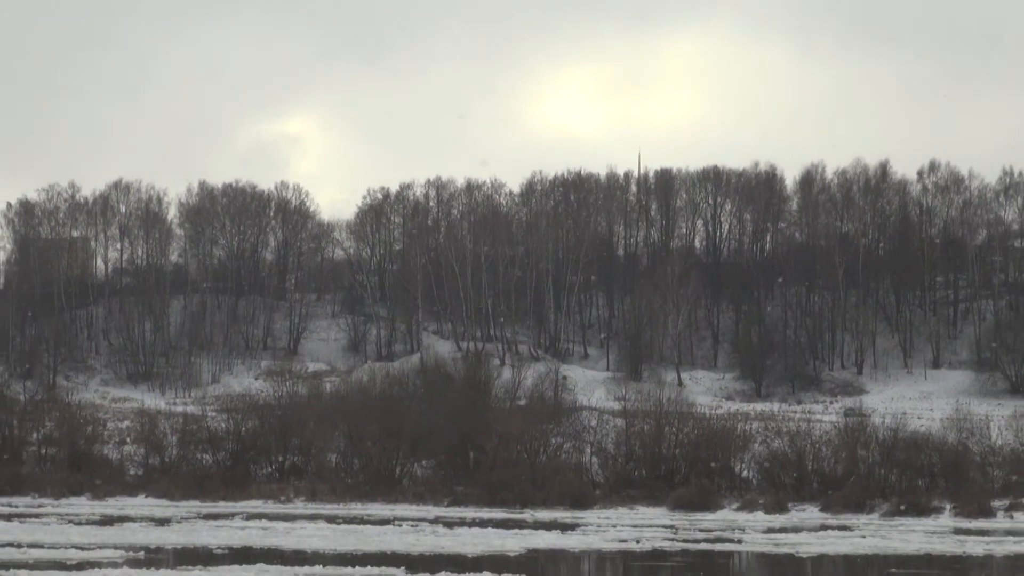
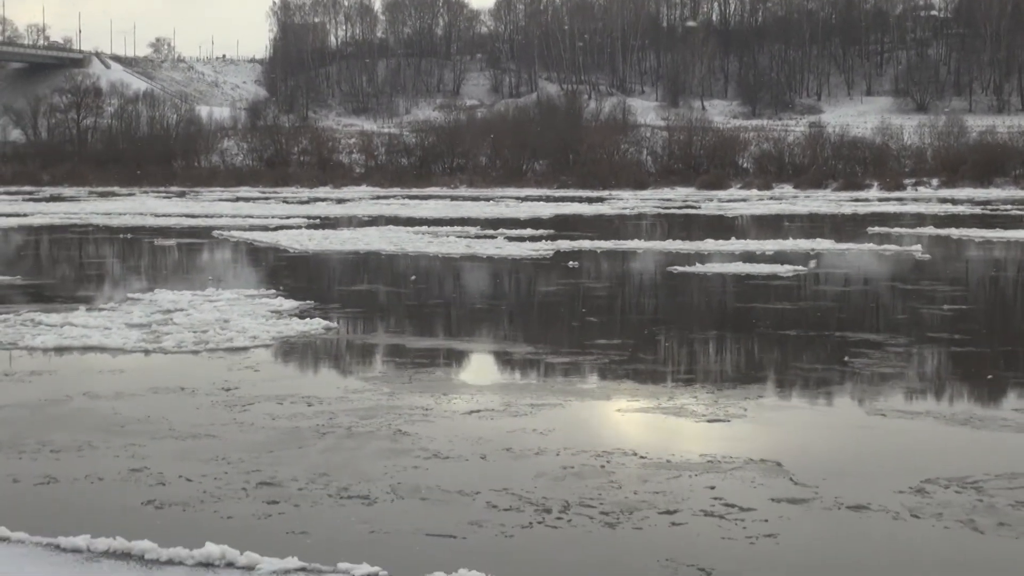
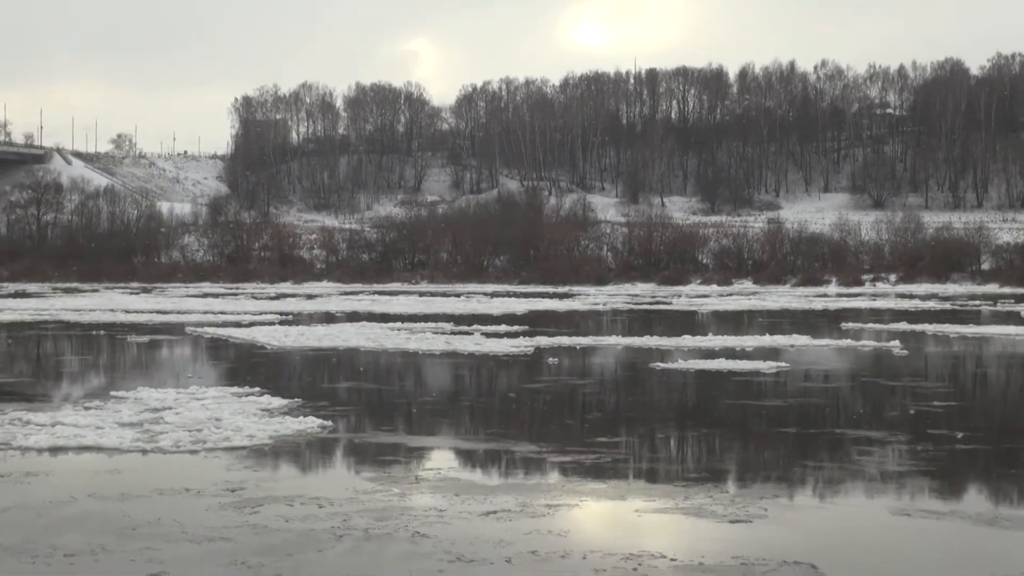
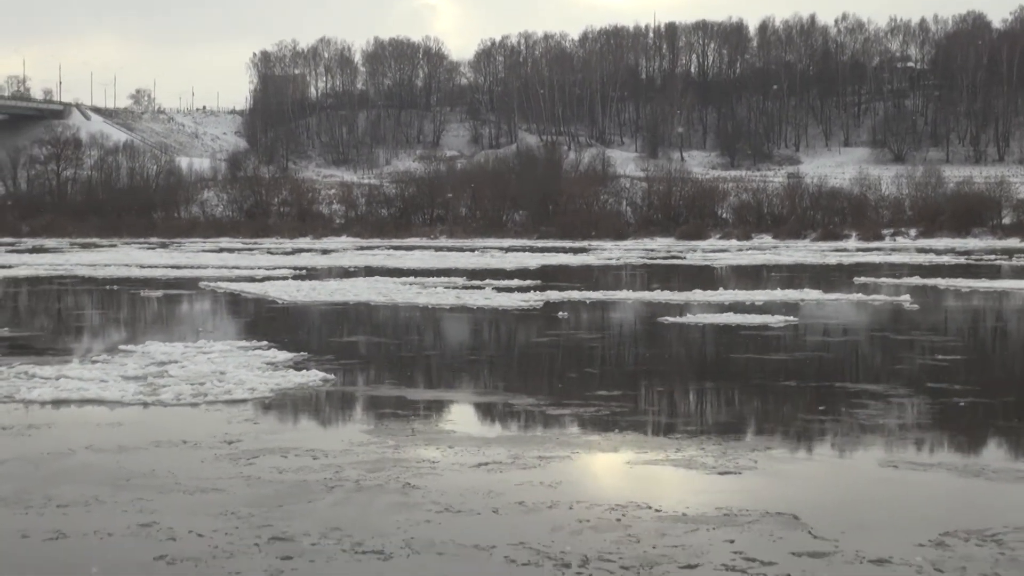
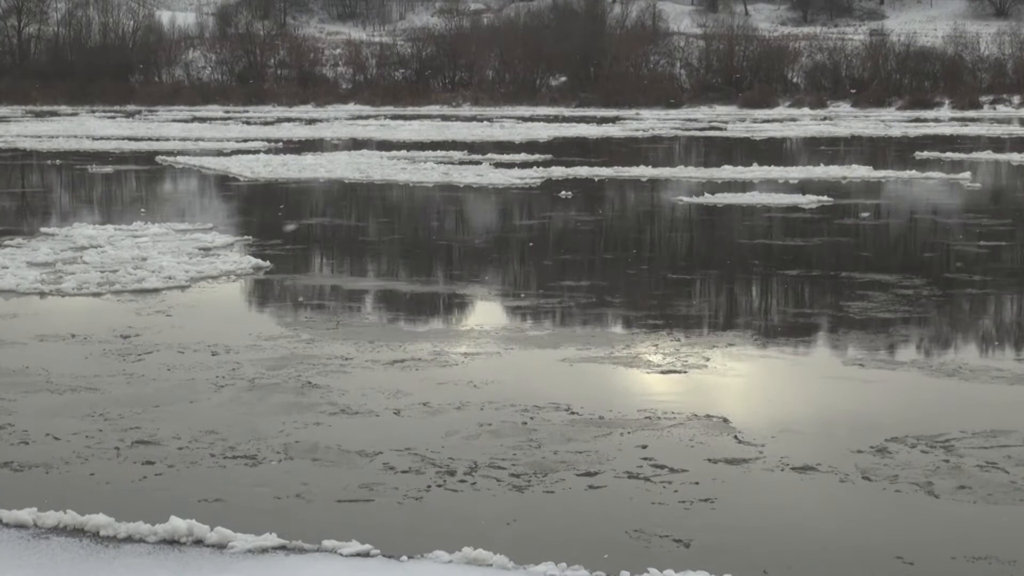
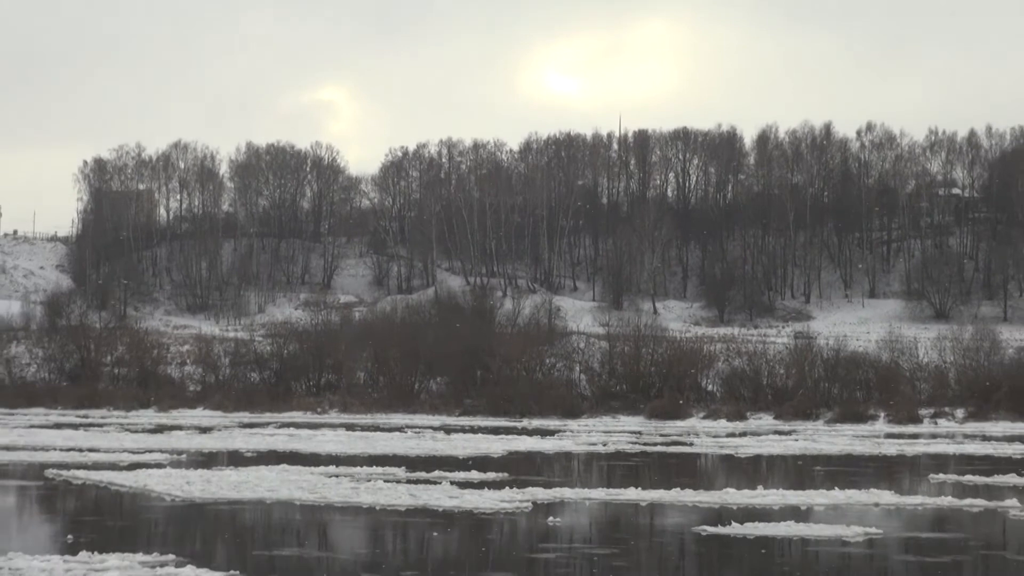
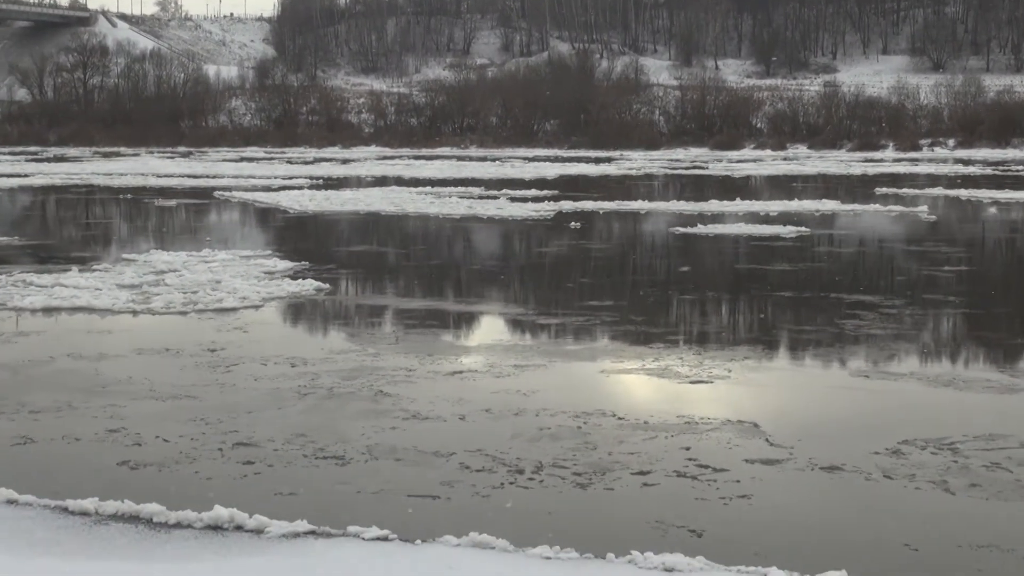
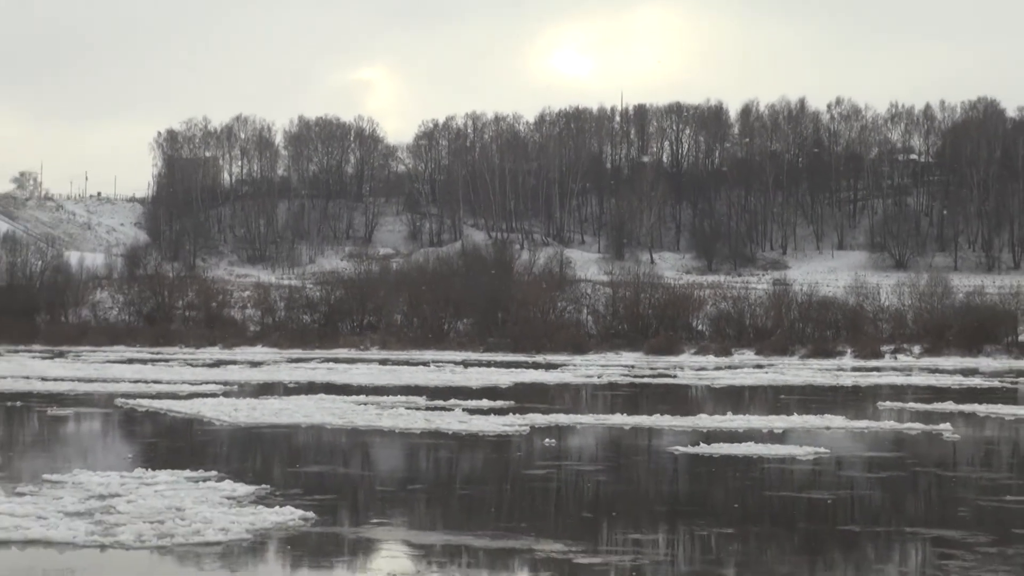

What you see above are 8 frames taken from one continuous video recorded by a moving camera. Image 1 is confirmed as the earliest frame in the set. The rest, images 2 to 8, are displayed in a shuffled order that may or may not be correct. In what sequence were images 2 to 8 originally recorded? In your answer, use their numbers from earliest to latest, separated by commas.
6, 8, 3, 4, 2, 7, 5
